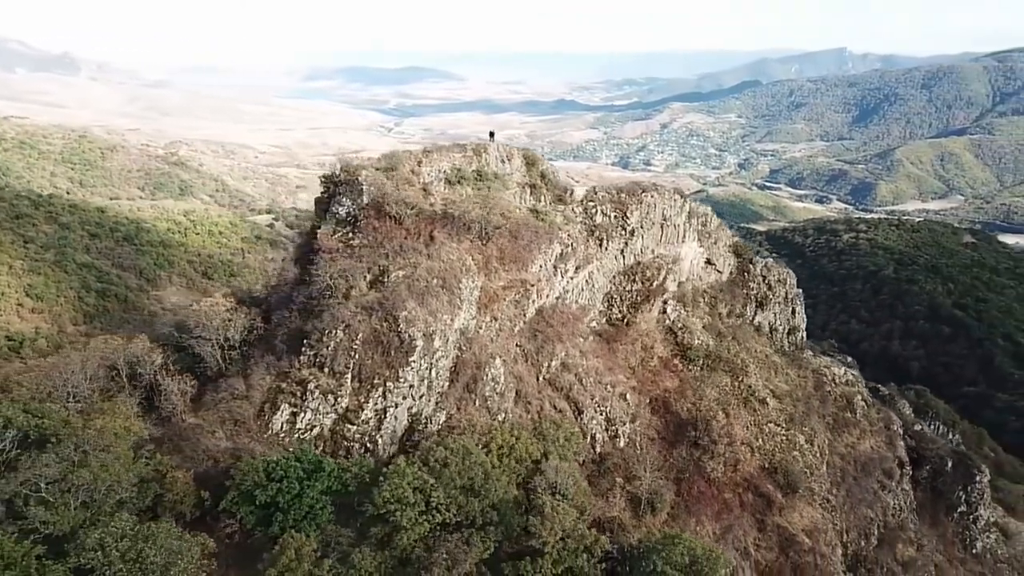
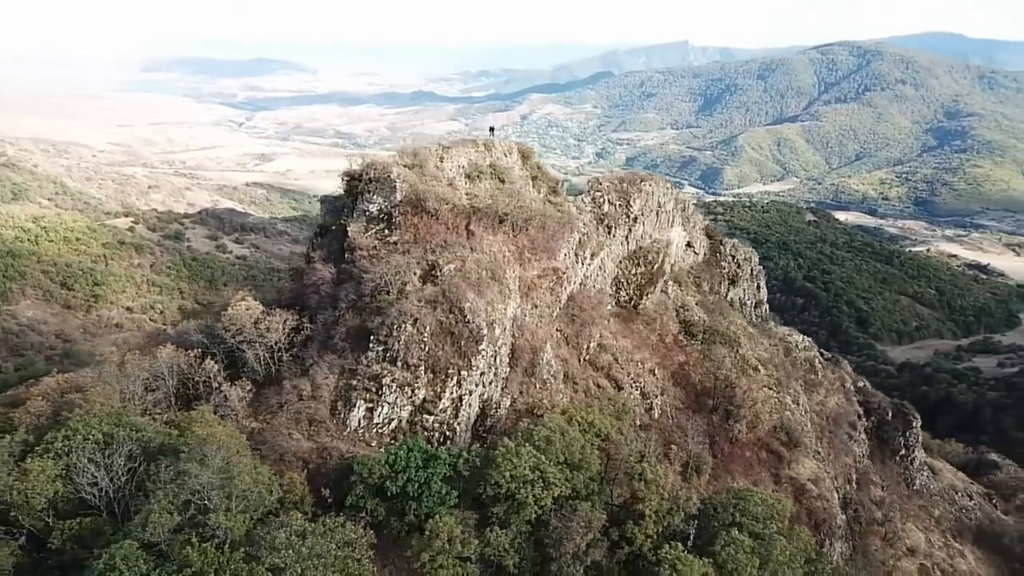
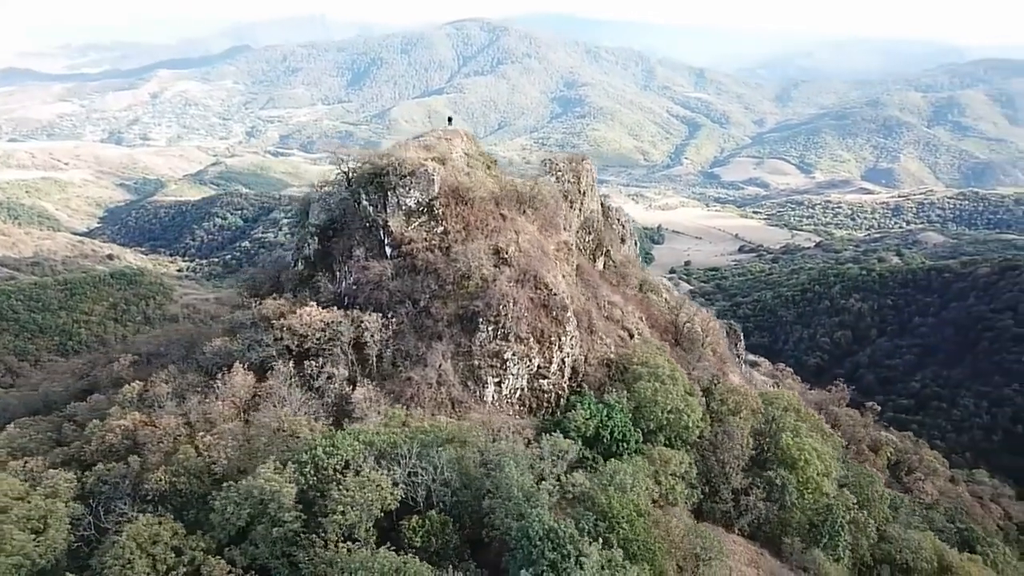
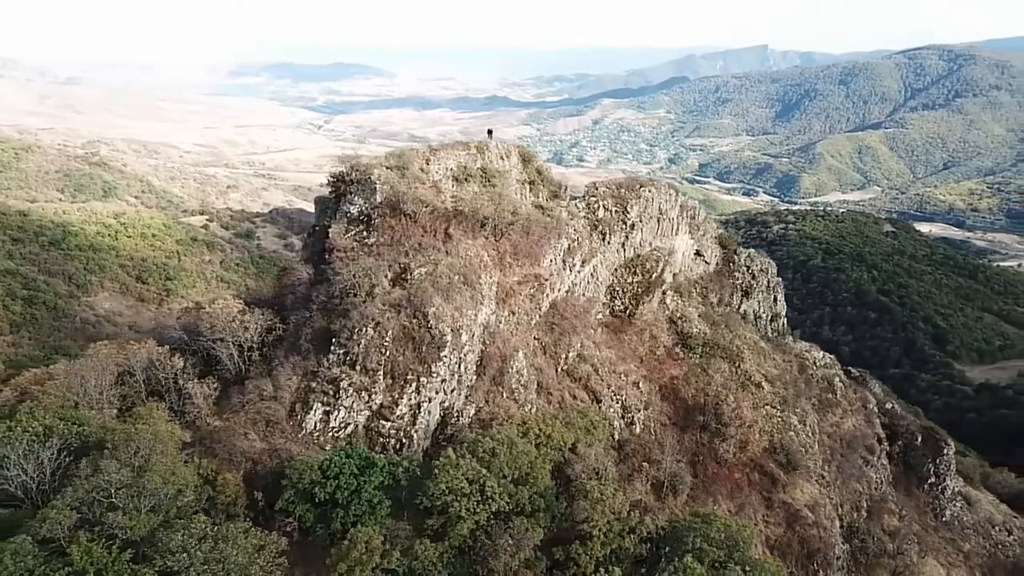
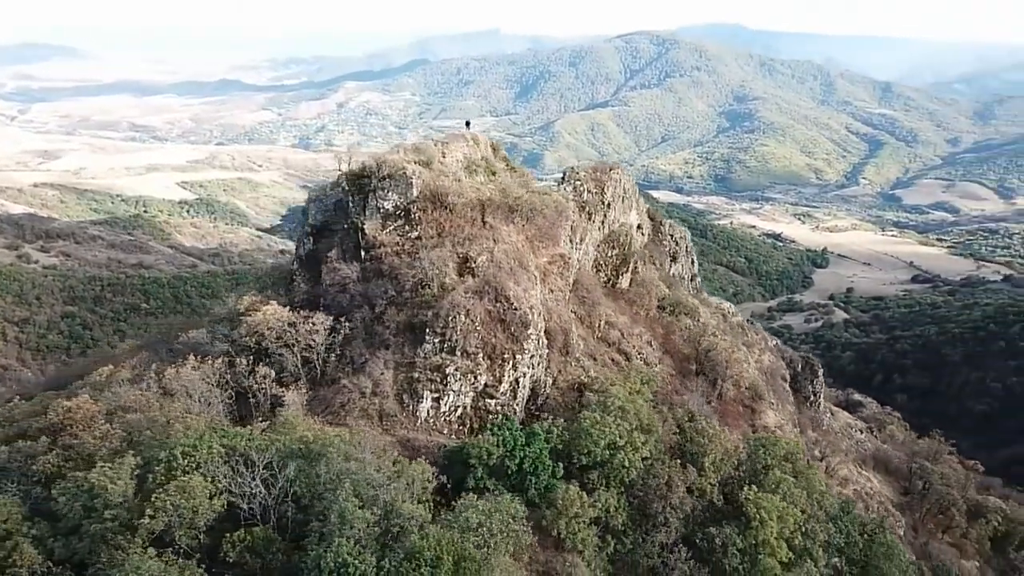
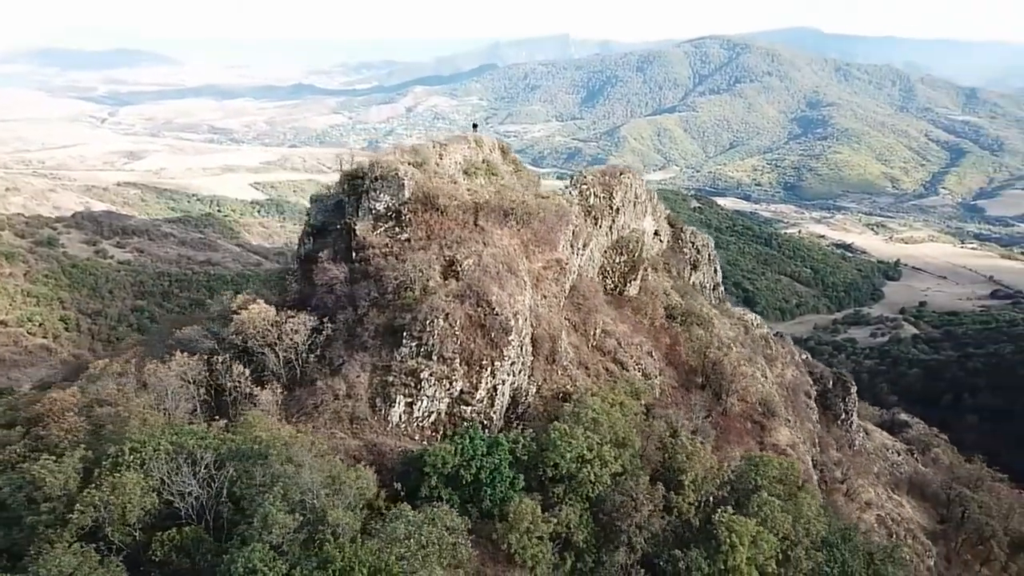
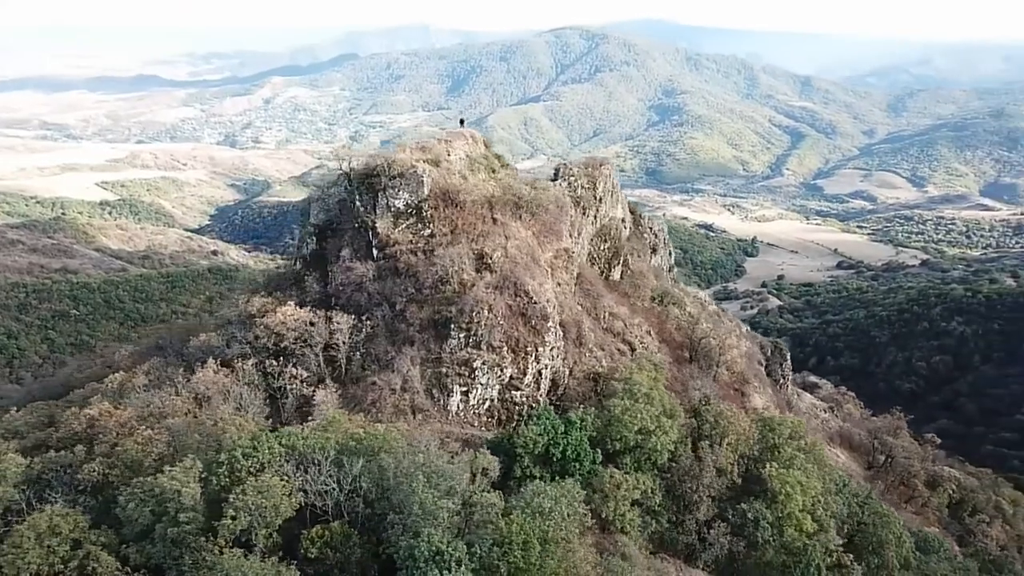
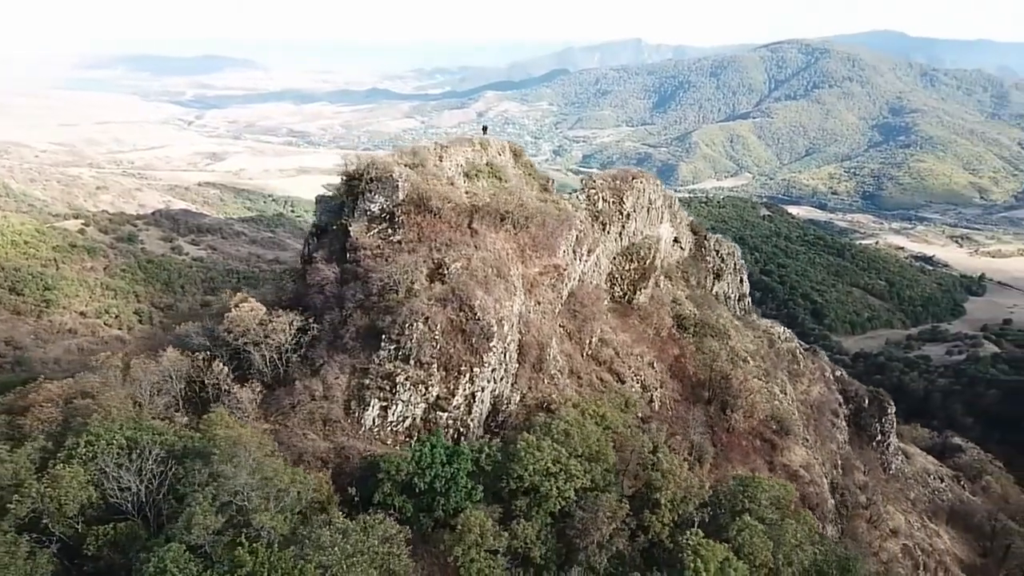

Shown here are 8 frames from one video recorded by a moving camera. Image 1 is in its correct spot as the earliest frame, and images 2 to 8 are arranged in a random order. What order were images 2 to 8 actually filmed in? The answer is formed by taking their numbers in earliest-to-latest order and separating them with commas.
4, 2, 8, 6, 5, 7, 3
